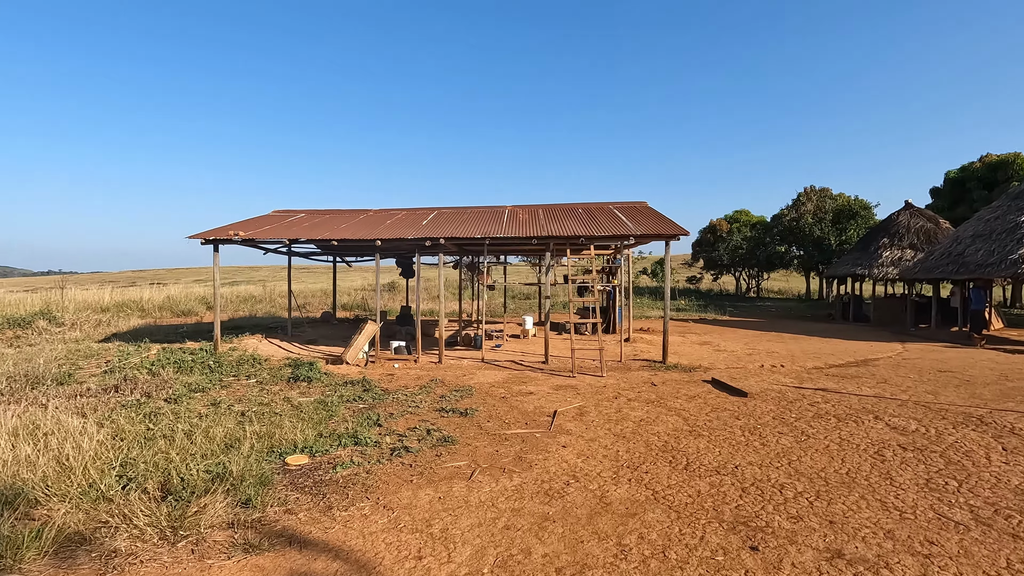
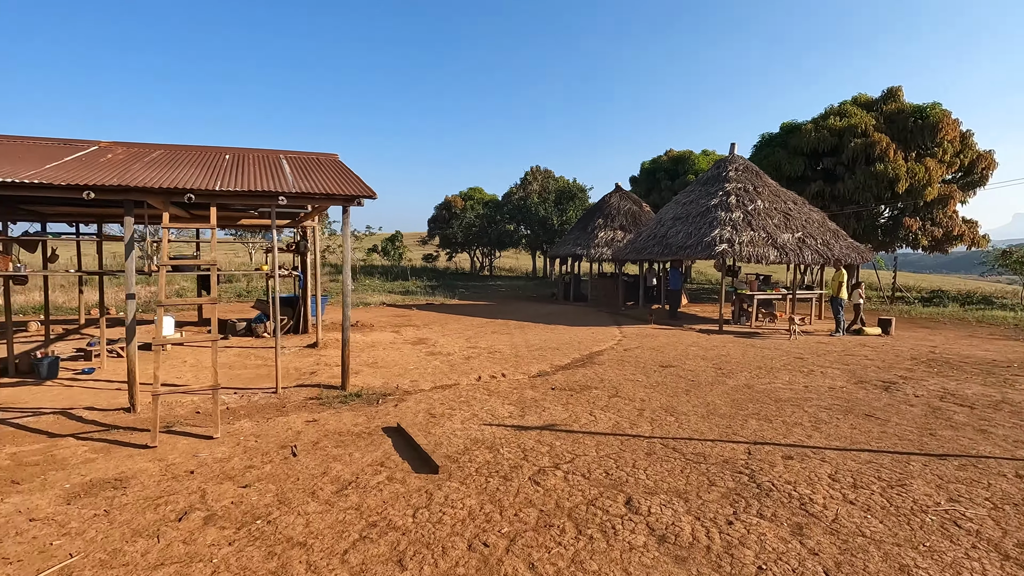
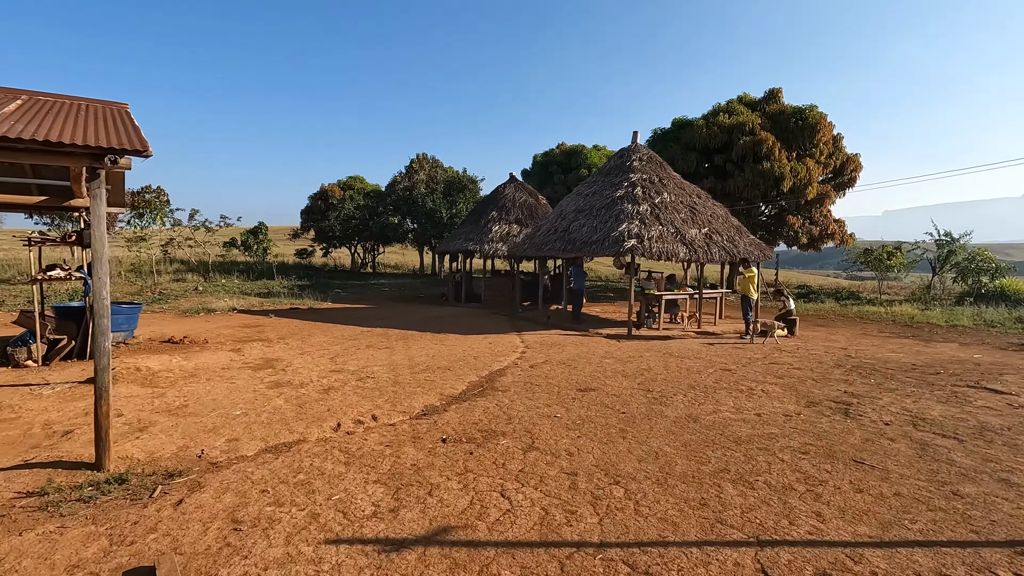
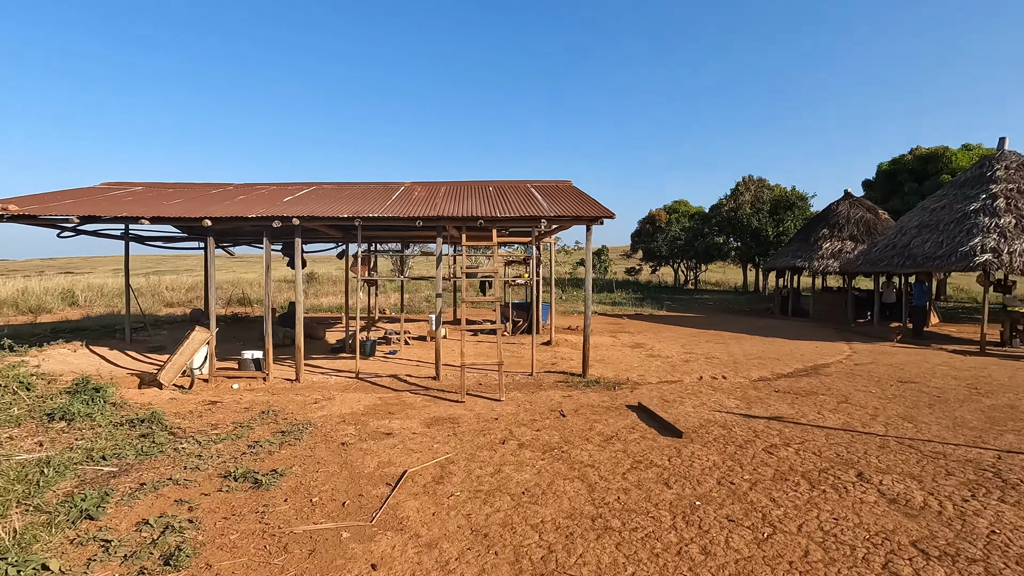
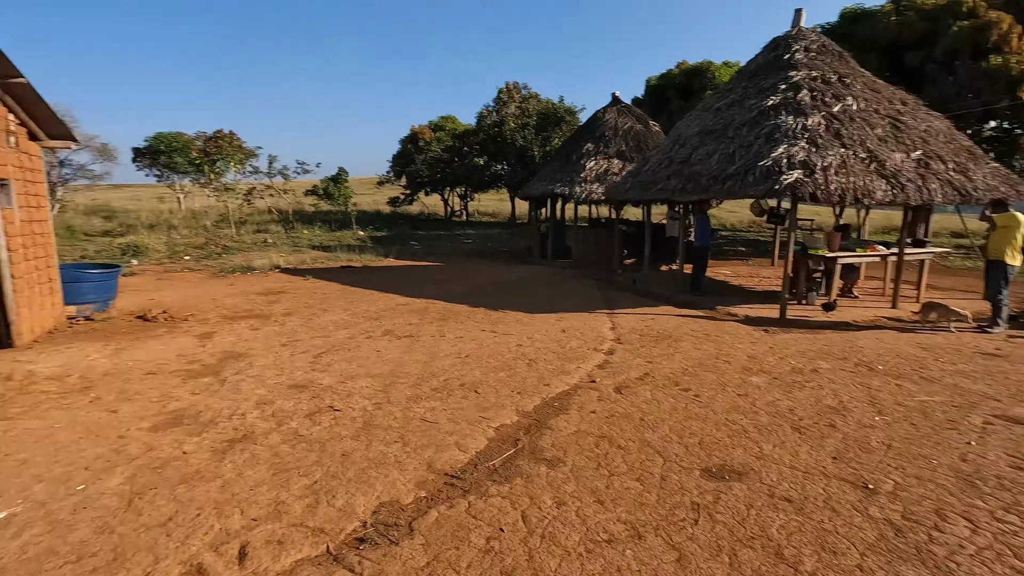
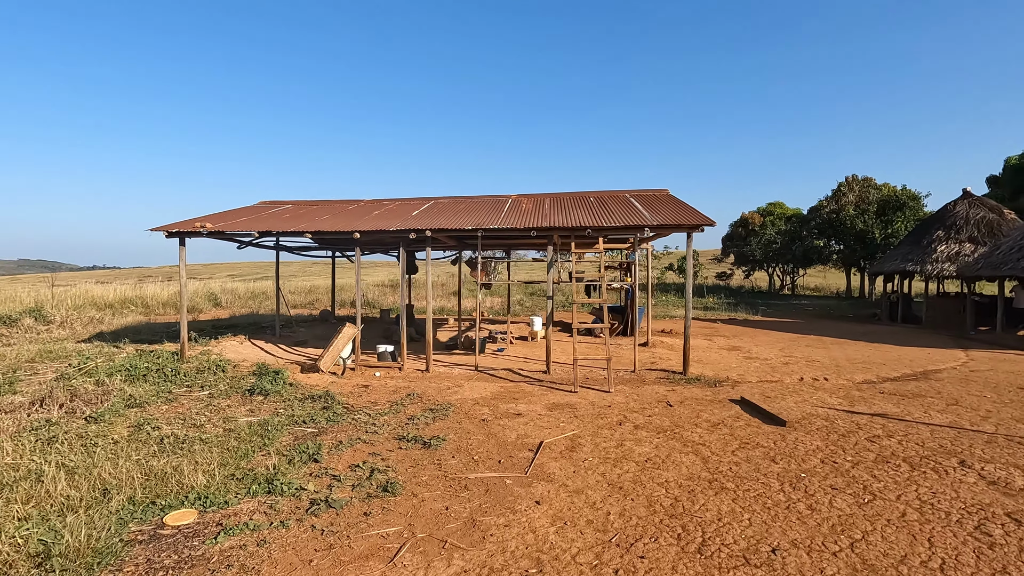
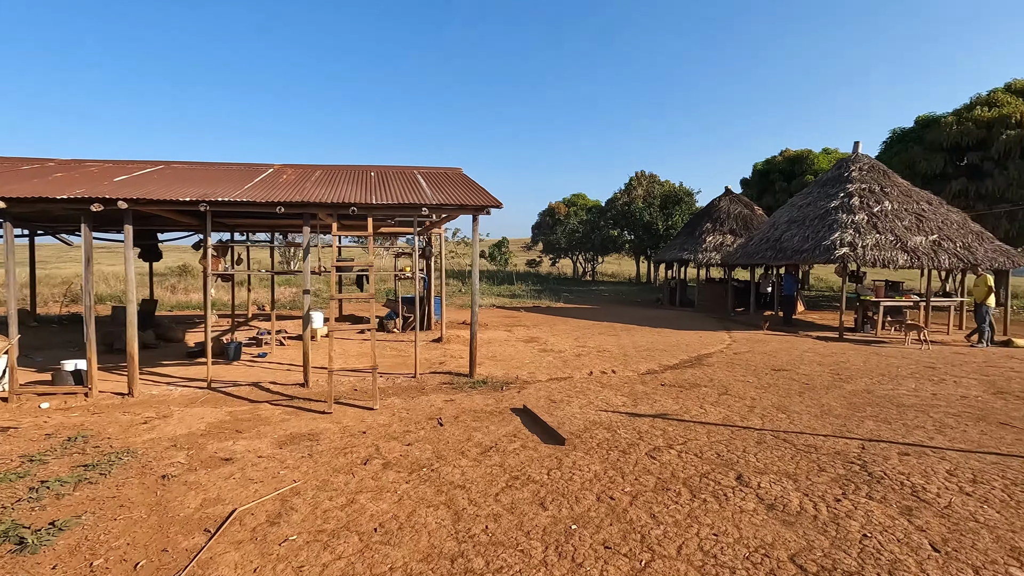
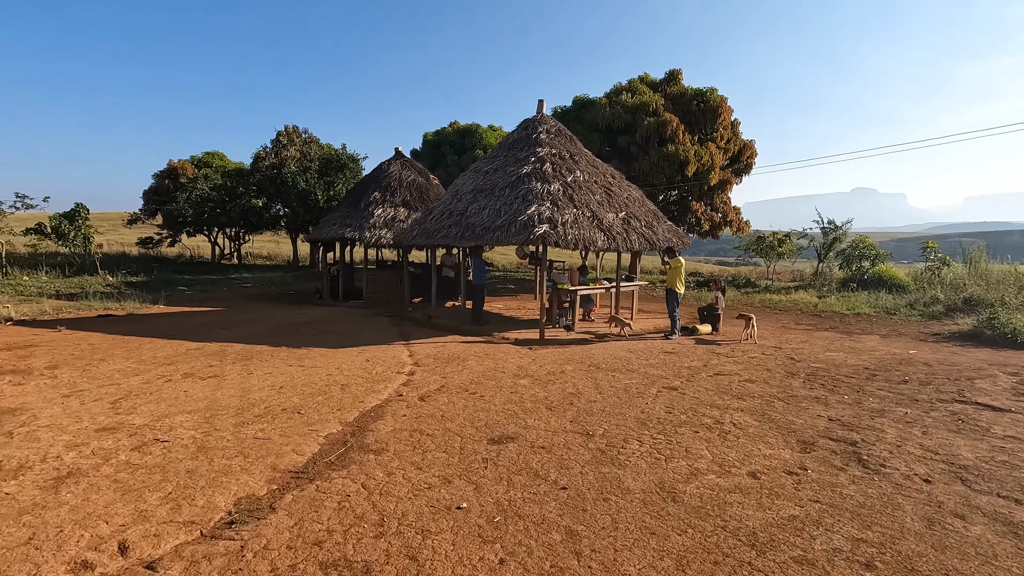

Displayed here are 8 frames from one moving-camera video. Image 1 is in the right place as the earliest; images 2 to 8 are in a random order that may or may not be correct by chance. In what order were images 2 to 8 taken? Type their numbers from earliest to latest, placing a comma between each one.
6, 4, 7, 2, 3, 8, 5
